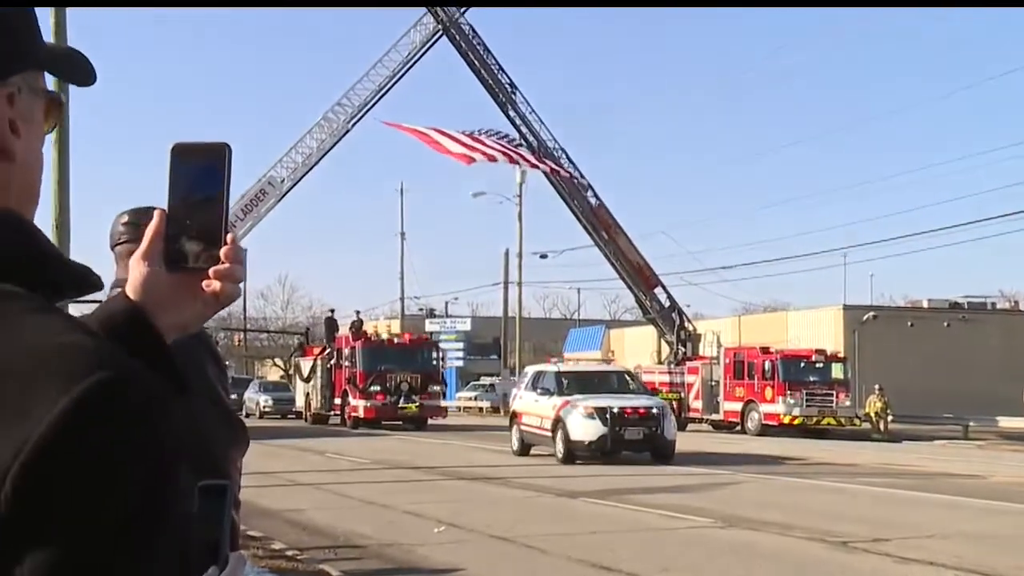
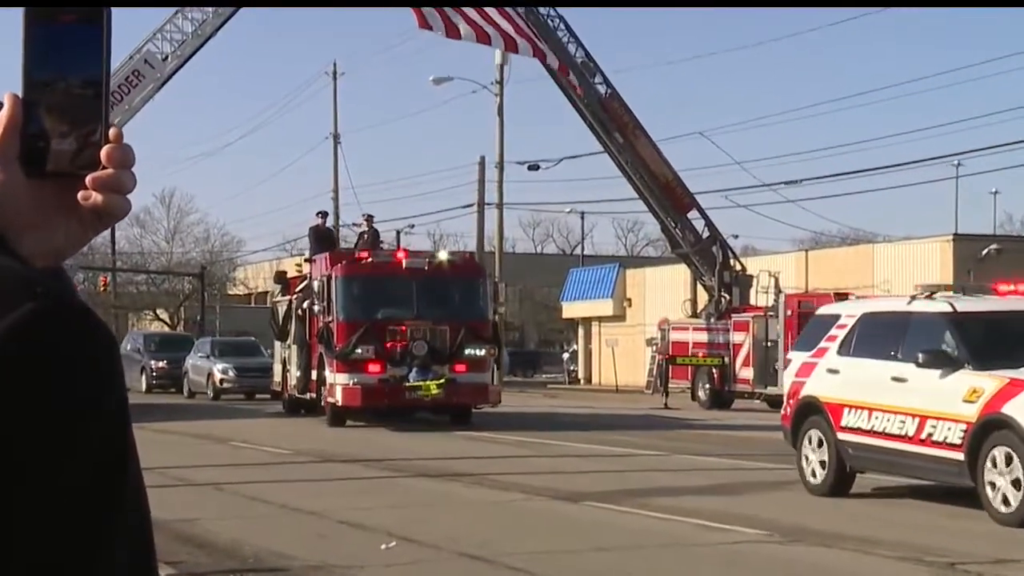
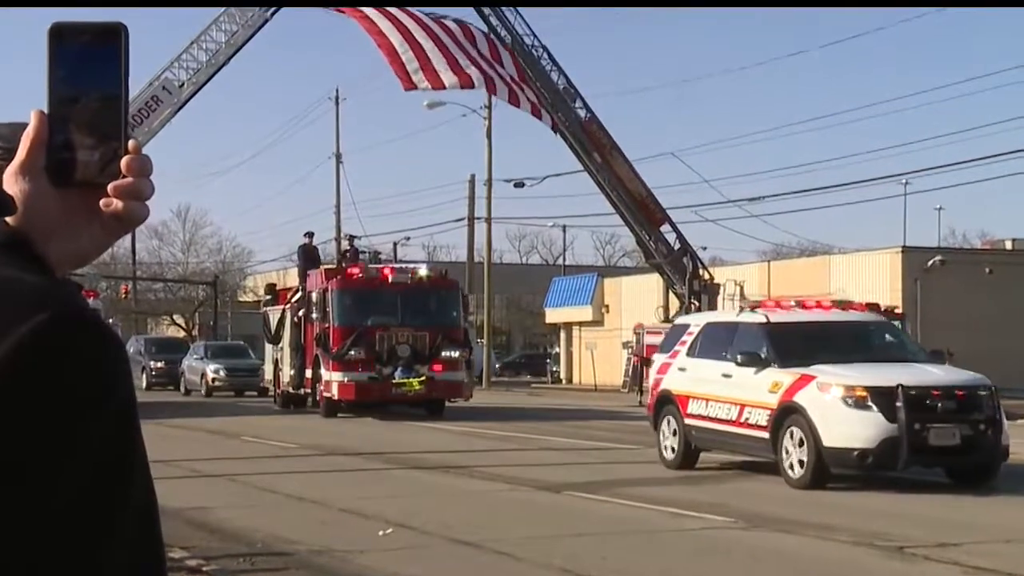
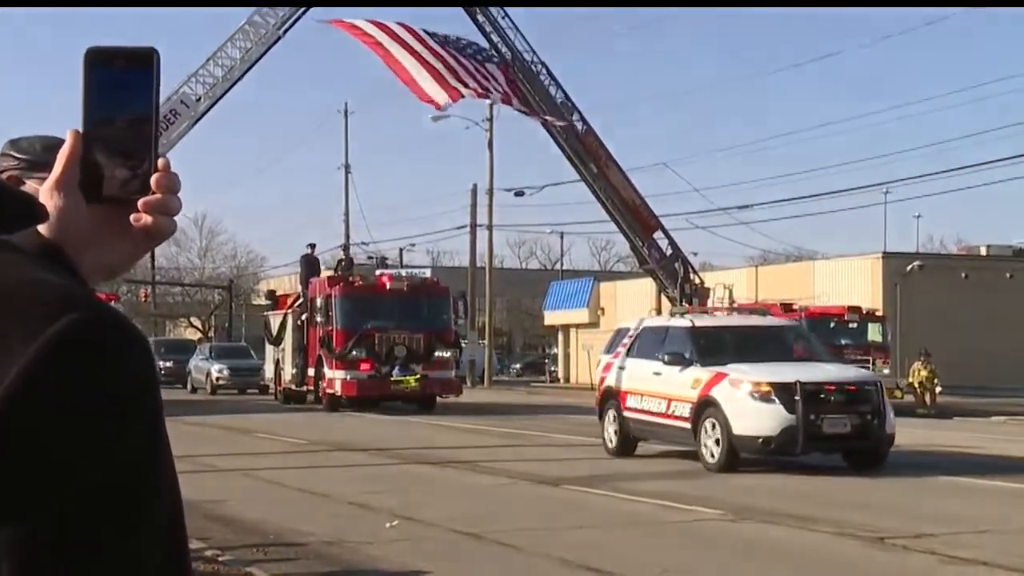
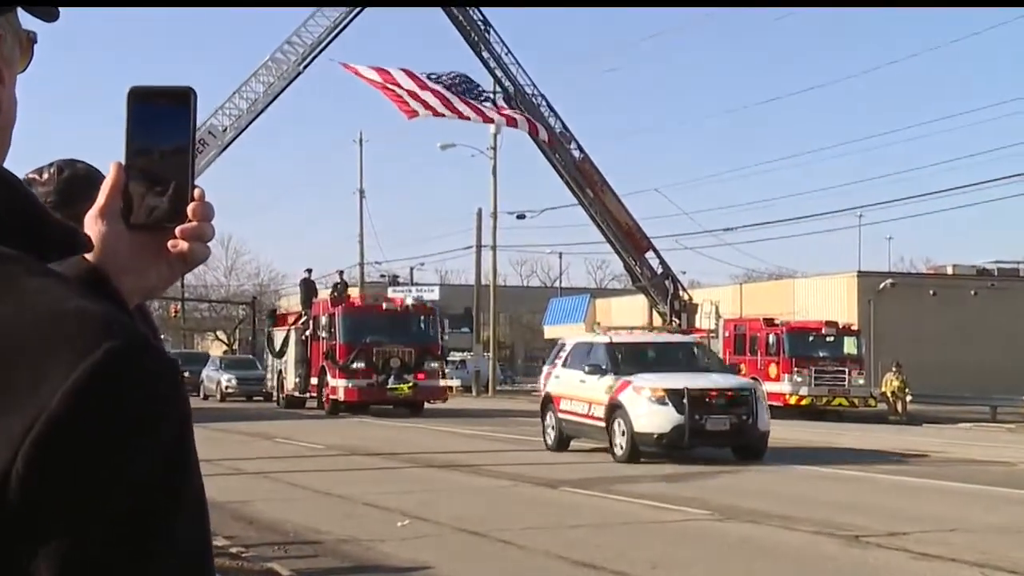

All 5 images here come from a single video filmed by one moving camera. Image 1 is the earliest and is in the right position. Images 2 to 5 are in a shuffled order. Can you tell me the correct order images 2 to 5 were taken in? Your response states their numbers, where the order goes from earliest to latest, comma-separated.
5, 4, 3, 2
